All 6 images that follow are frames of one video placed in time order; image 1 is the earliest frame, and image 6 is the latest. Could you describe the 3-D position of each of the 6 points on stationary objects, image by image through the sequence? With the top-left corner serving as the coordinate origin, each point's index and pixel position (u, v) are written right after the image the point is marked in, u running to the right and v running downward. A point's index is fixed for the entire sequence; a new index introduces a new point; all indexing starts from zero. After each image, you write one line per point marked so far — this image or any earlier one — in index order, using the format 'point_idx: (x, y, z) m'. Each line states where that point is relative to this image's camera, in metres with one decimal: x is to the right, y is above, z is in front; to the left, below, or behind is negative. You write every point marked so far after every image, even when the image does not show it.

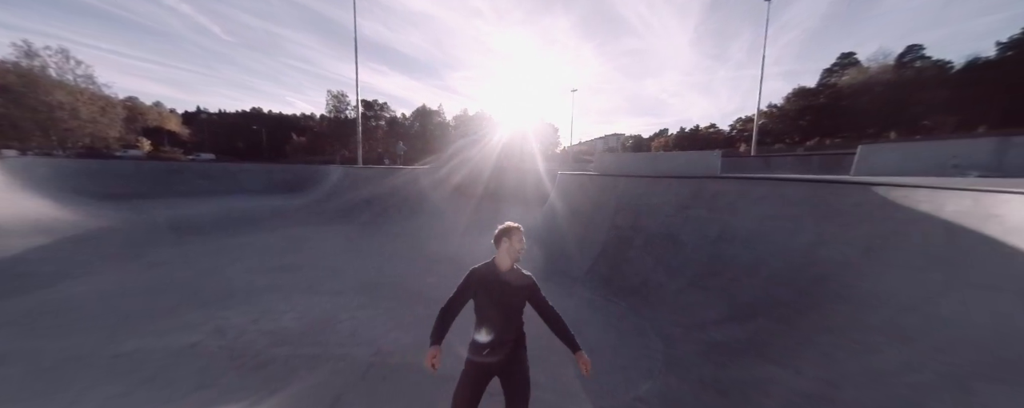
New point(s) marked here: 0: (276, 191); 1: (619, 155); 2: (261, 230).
0: (-13.2, +0.7, +16.7) m
1: (+6.3, +2.9, +17.3) m
2: (-9.4, -1.0, +11.2) m
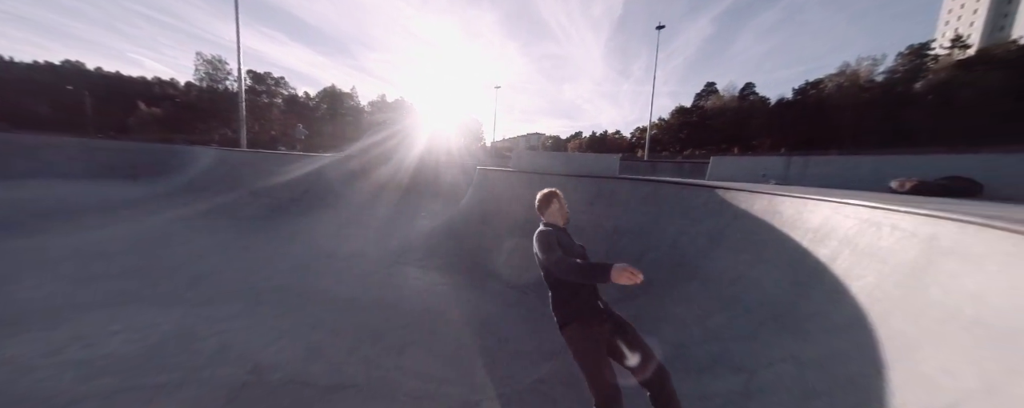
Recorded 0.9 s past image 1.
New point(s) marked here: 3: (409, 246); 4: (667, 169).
0: (-17.3, +1.2, +12.6) m
1: (+1.5, +3.1, +18.3) m
2: (-12.2, -0.6, +8.4) m
3: (-3.8, -1.6, +11.0) m
4: (+10.0, +2.2, +19.0) m
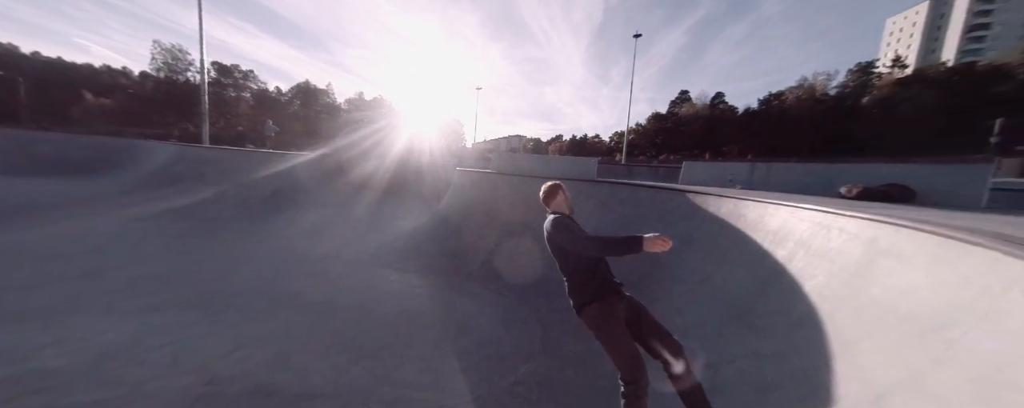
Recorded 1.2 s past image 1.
0: (-18.1, +1.3, +11.5) m
1: (+0.2, +3.0, +18.4) m
2: (-12.8, -0.6, +7.5) m
3: (-4.5, -1.6, +10.7) m
4: (+8.7, +2.0, +19.7) m
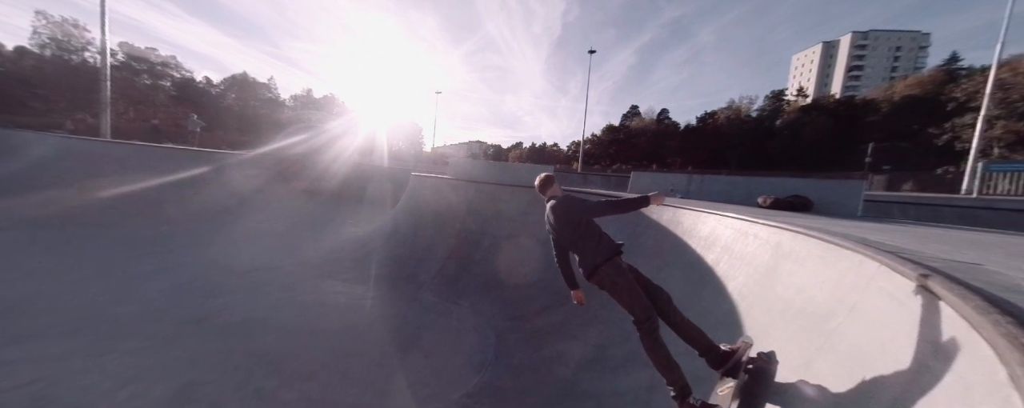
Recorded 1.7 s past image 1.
0: (-19.6, +1.2, +8.9) m
1: (-2.4, +2.6, +18.3) m
2: (-13.8, -0.6, +5.7) m
3: (-6.1, -1.8, +9.9) m
4: (+5.8, +1.5, +20.7) m
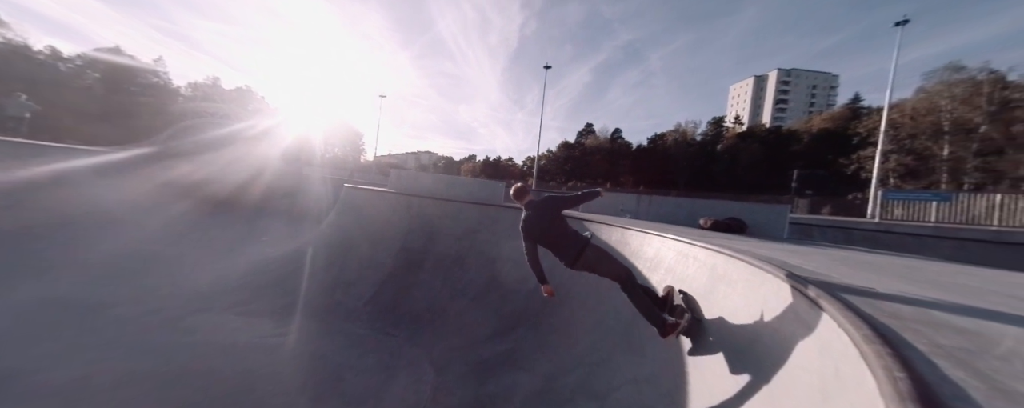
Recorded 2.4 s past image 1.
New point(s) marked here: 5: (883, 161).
0: (-20.8, +1.2, +4.8) m
1: (-5.1, +1.7, +16.7) m
2: (-14.6, -0.7, +2.4) m
3: (-7.6, -2.2, +7.6) m
4: (+2.6, +0.3, +20.2) m
5: (+22.7, +2.6, +18.0) m
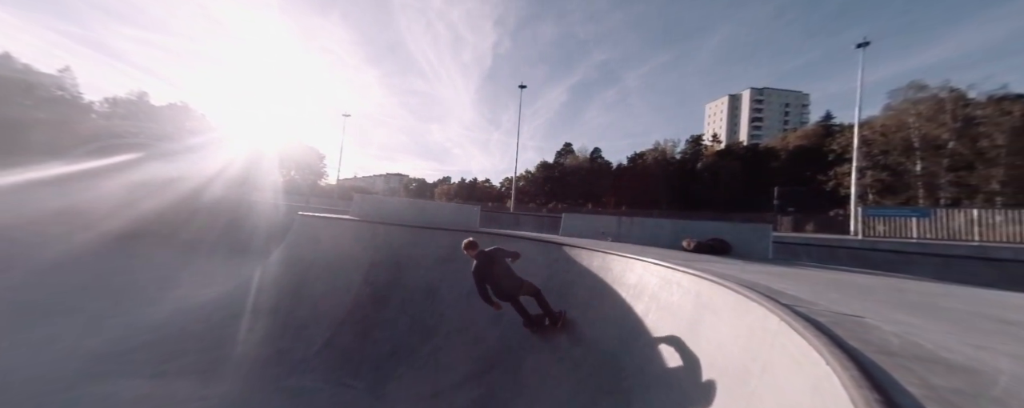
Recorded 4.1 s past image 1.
0: (-21.3, +0.3, +2.5) m
1: (-6.4, +0.3, +15.3) m
2: (-15.0, -1.2, +0.3) m
3: (-8.3, -3.0, +5.9) m
4: (+1.1, -1.1, +19.1) m
5: (+21.2, +1.7, +18.3) m
